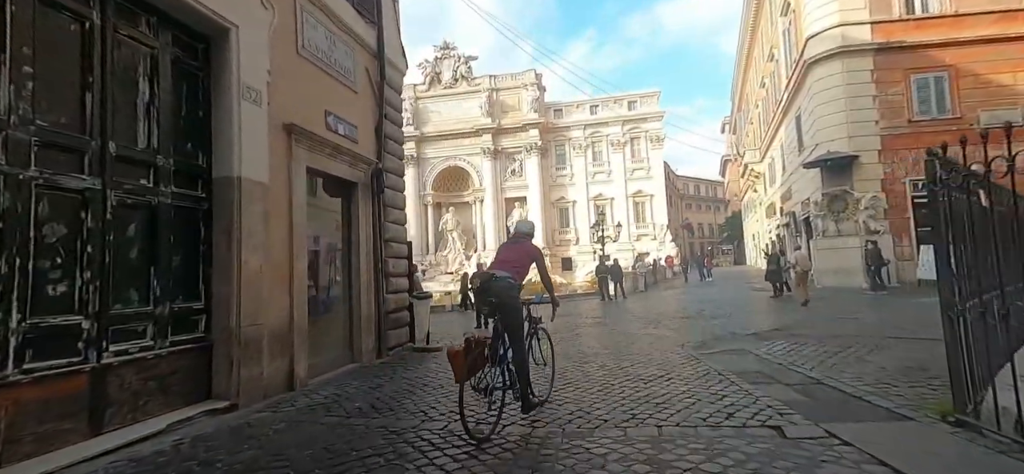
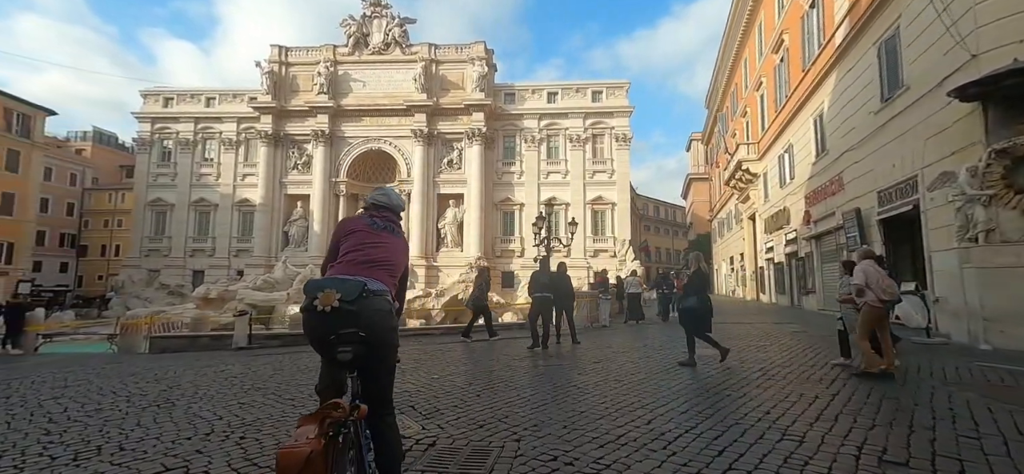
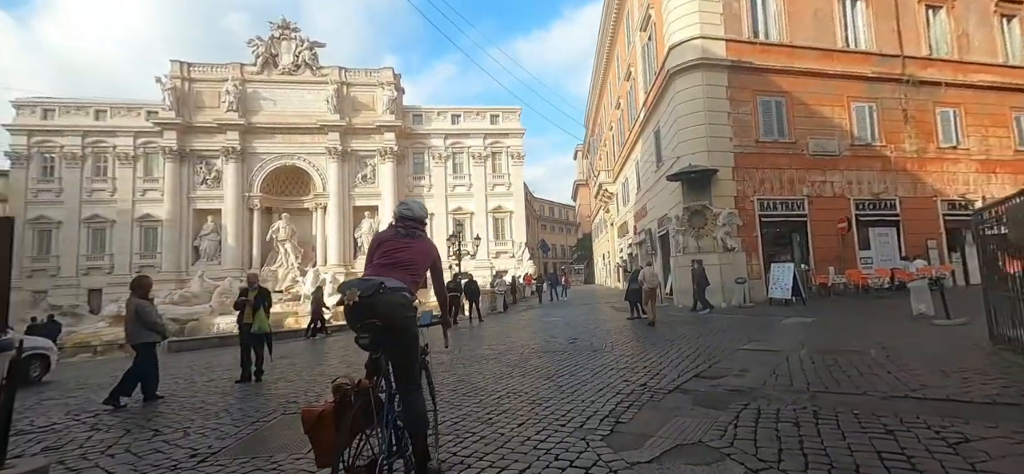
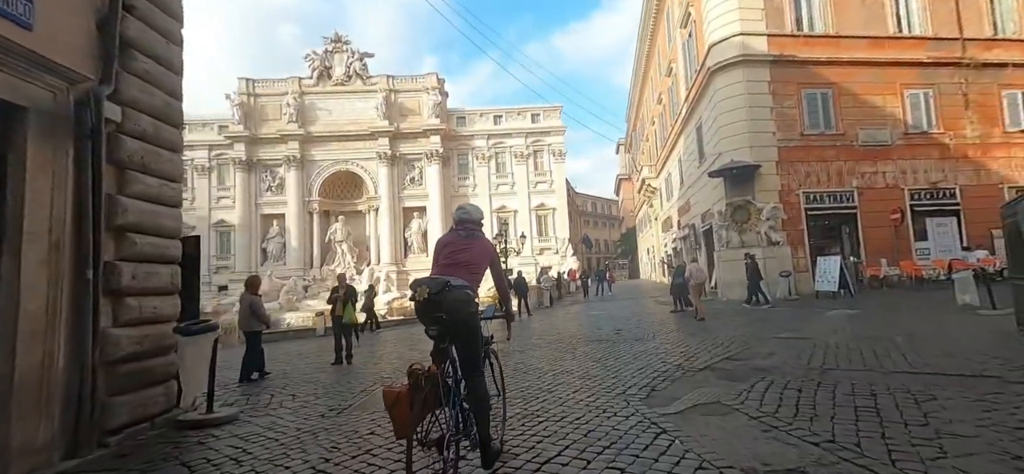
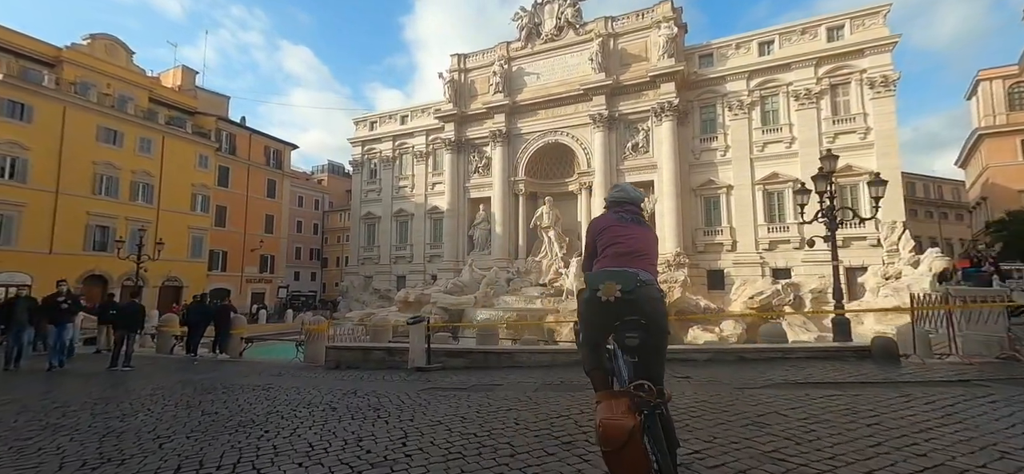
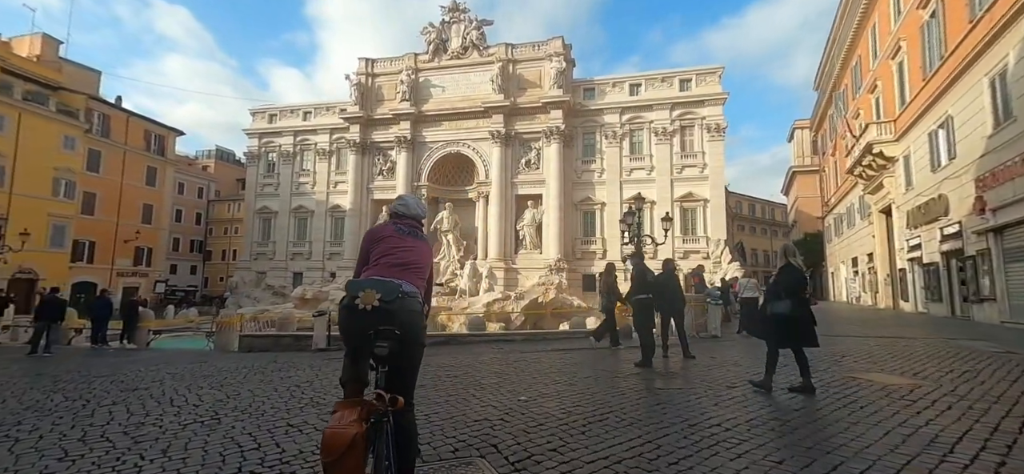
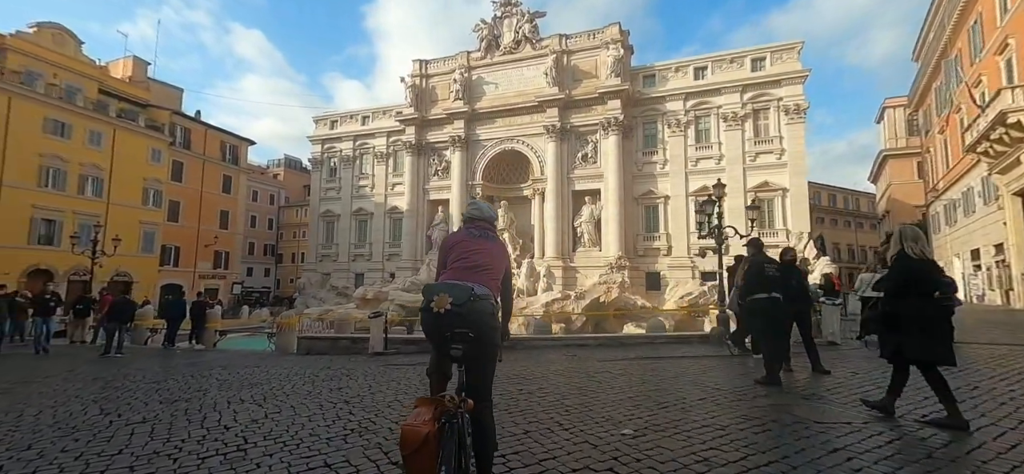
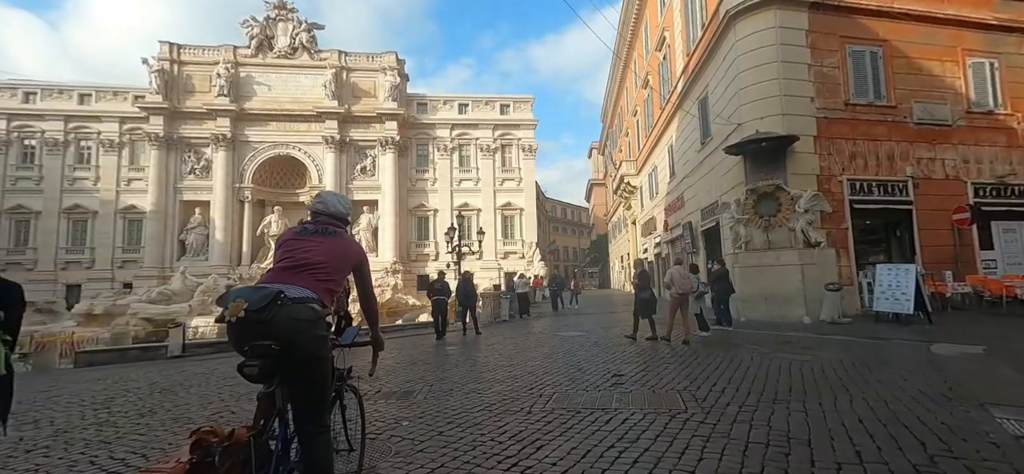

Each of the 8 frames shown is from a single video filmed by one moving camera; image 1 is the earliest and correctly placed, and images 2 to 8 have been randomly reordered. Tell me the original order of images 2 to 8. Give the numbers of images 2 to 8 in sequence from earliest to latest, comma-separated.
4, 3, 8, 2, 6, 7, 5
